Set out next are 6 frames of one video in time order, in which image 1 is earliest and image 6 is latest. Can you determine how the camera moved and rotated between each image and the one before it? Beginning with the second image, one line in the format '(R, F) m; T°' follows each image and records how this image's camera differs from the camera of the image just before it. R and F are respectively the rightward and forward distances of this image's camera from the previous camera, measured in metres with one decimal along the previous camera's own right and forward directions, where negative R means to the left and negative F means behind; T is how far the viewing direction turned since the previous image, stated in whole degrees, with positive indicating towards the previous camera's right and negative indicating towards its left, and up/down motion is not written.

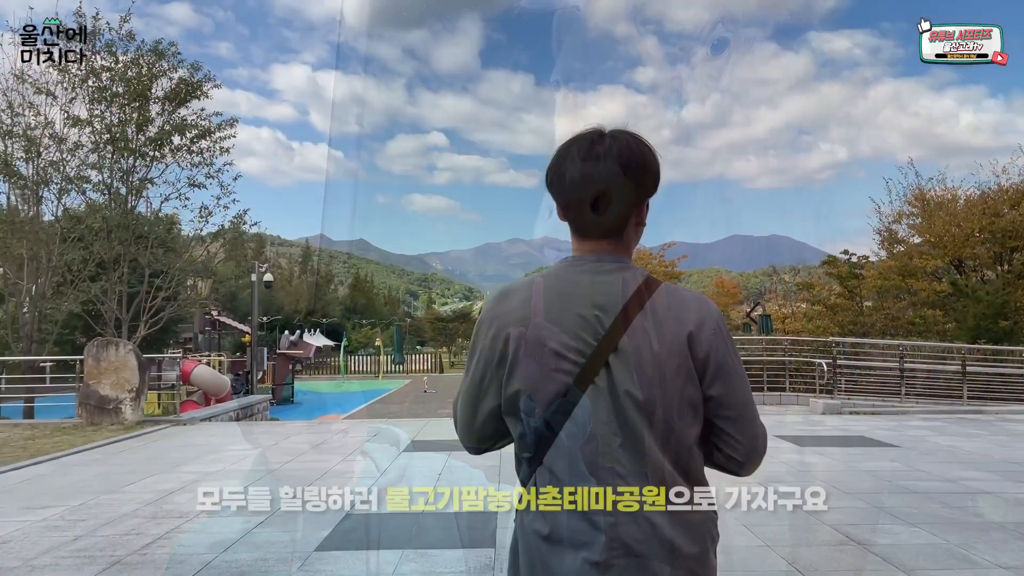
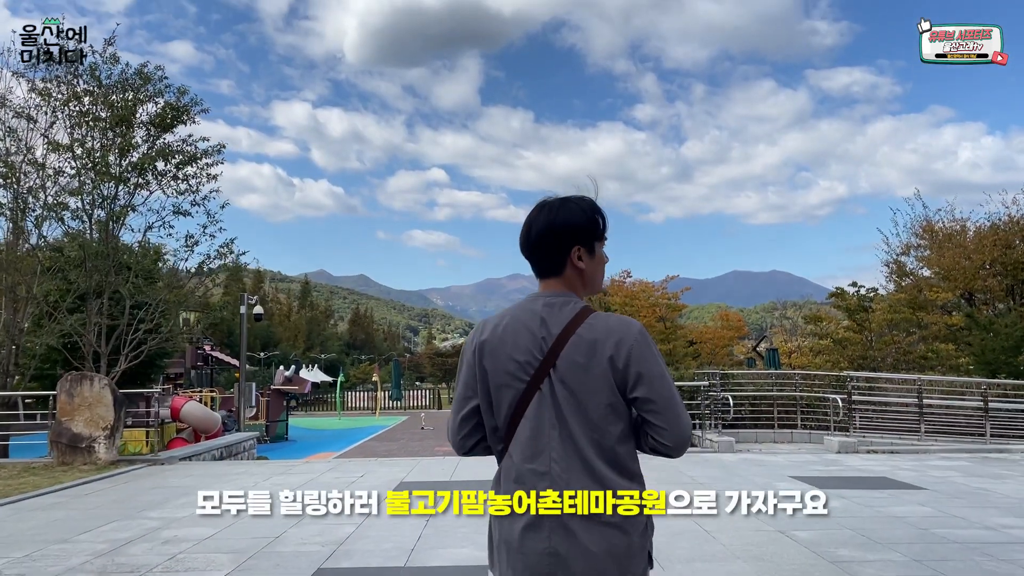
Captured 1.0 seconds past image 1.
(0.0, +0.5) m; 0°
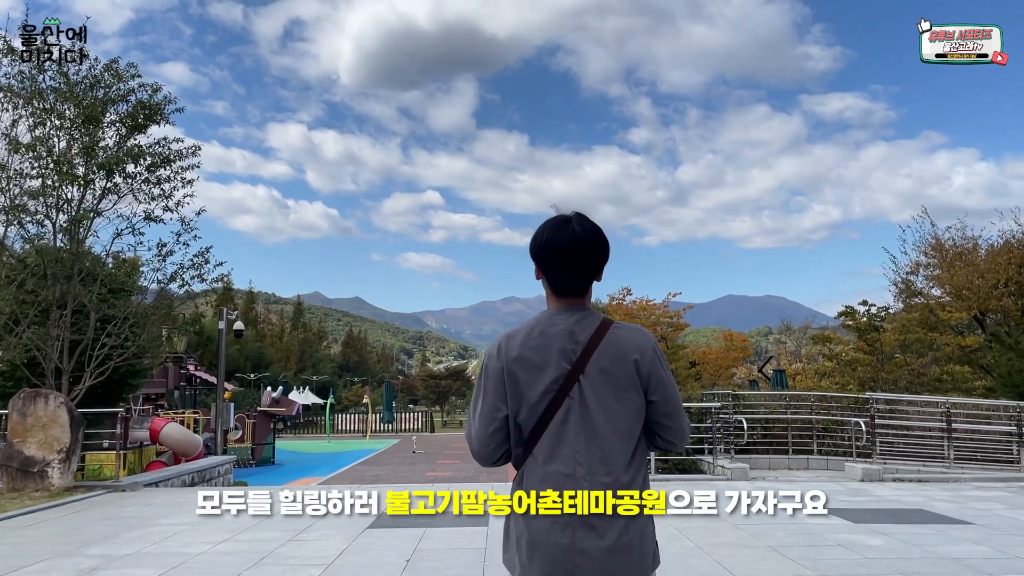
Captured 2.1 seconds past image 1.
(0.0, +0.8) m; 0°
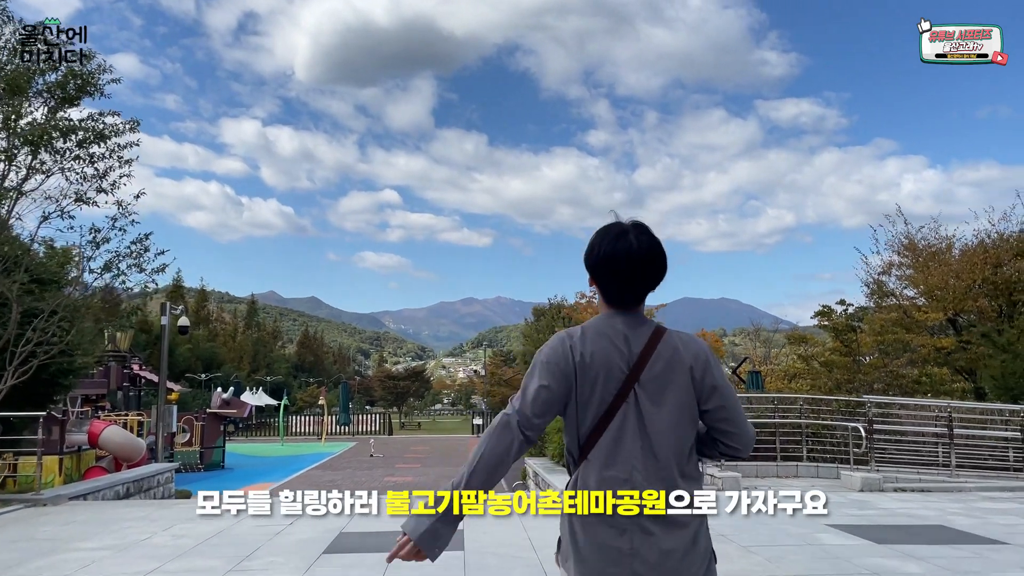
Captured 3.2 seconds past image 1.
(-0.1, +0.8) m; +3°
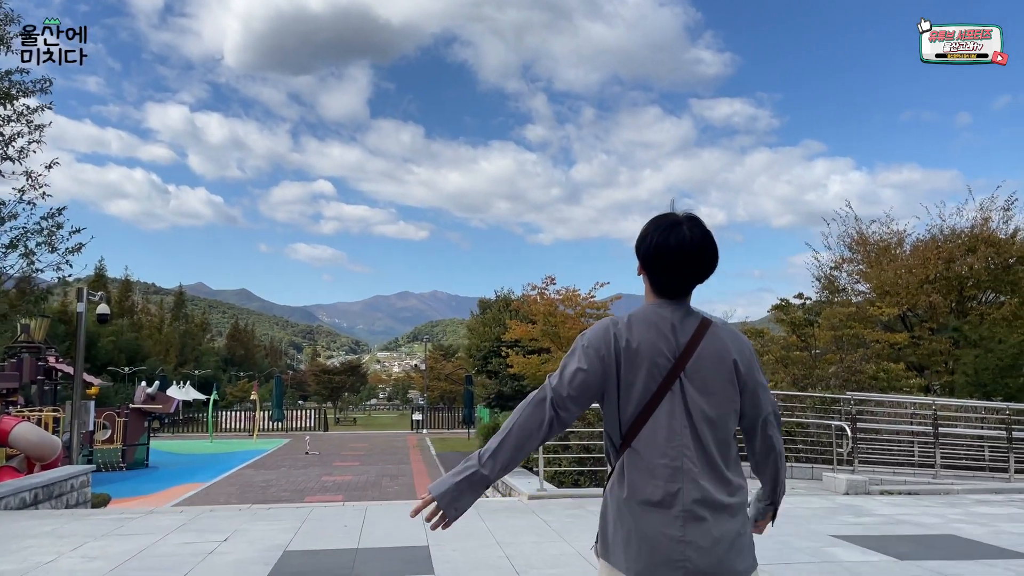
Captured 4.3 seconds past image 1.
(-0.3, +0.8) m; +4°
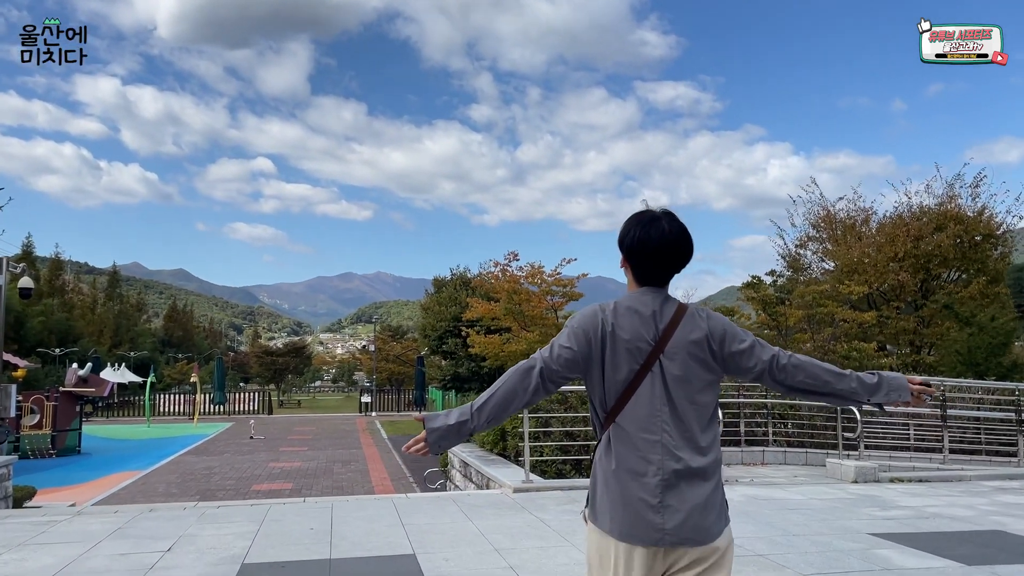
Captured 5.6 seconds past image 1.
(-0.3, +0.8) m; +4°
